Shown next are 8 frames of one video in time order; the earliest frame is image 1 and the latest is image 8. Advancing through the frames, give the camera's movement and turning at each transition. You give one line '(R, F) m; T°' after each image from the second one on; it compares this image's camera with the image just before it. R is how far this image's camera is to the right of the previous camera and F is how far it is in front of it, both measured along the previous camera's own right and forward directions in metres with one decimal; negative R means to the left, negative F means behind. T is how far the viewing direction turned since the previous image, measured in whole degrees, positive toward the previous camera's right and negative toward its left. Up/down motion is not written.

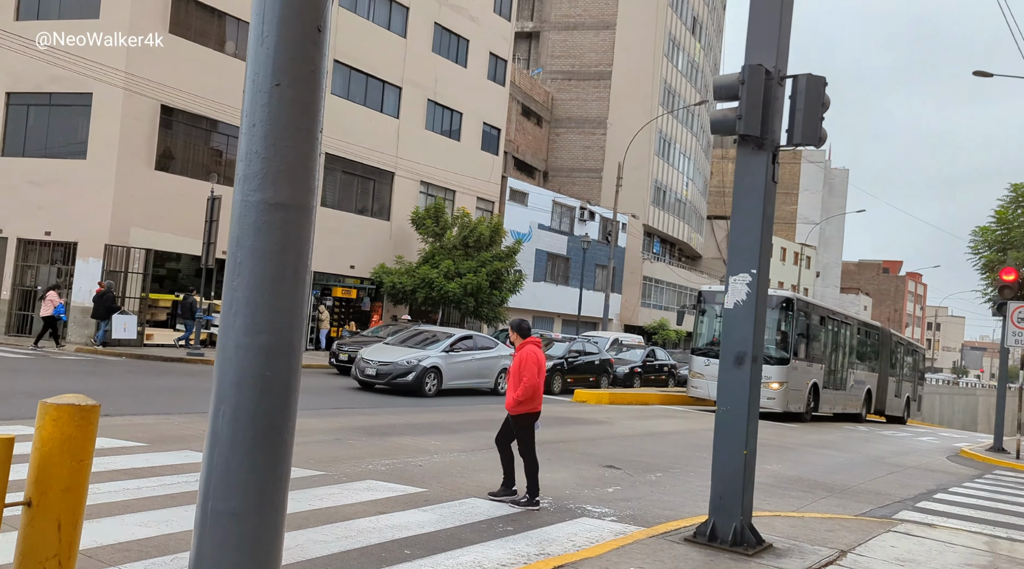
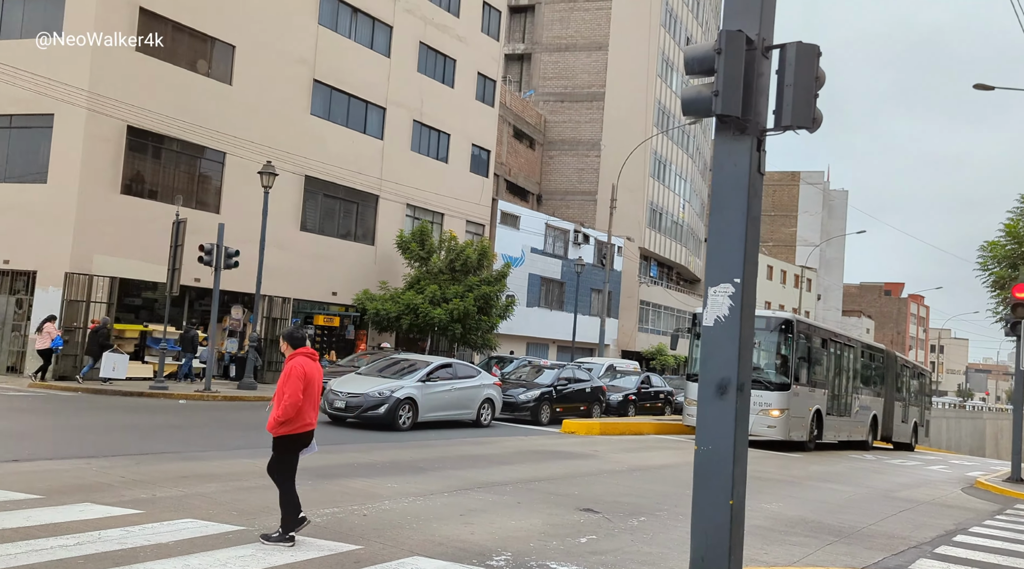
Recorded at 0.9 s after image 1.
(+0.3, +1.0) m; 0°
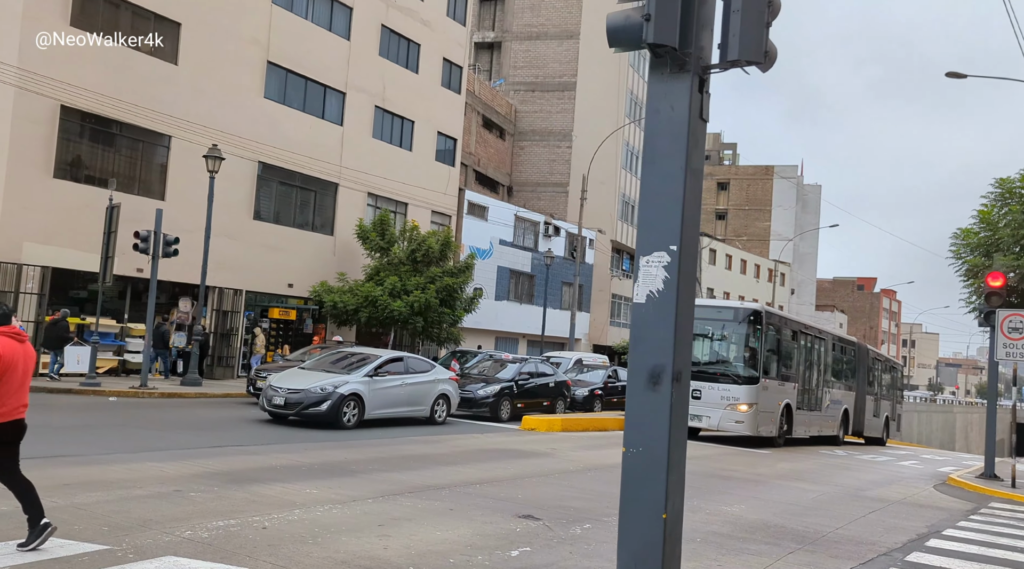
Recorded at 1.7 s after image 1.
(+0.3, +0.8) m; +1°
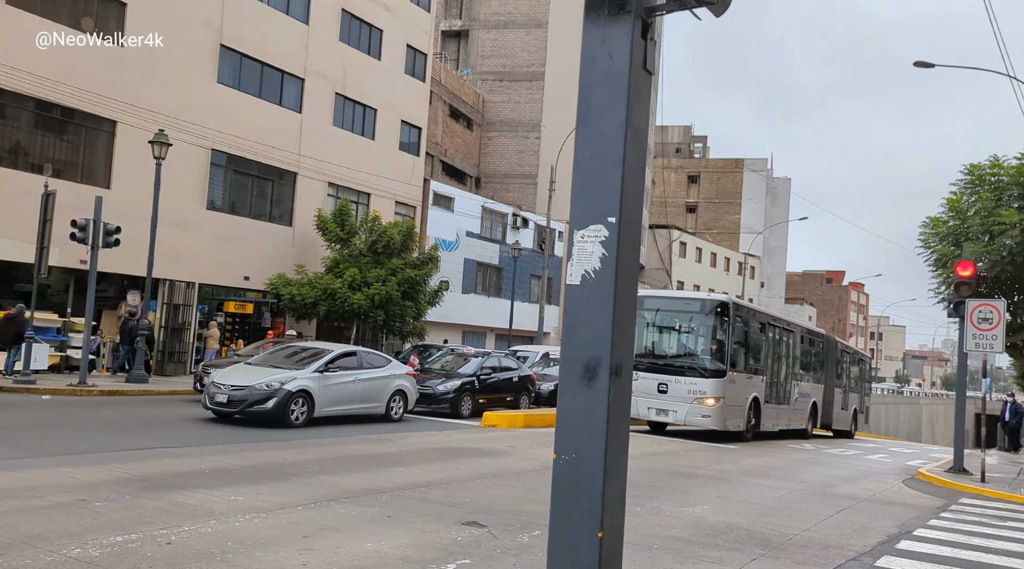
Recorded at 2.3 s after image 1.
(+0.2, +0.6) m; +2°
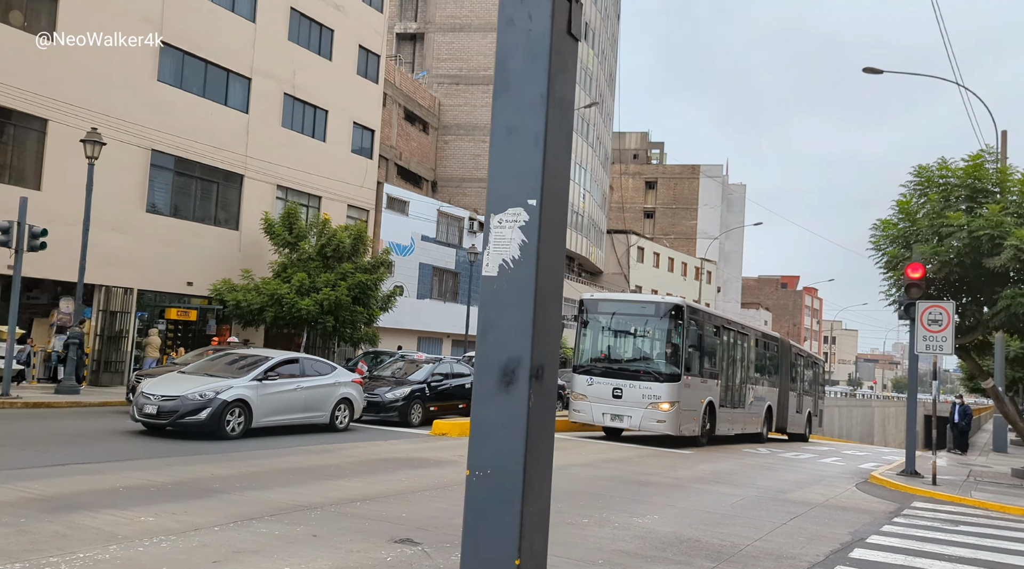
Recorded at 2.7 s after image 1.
(+0.2, +0.4) m; +2°
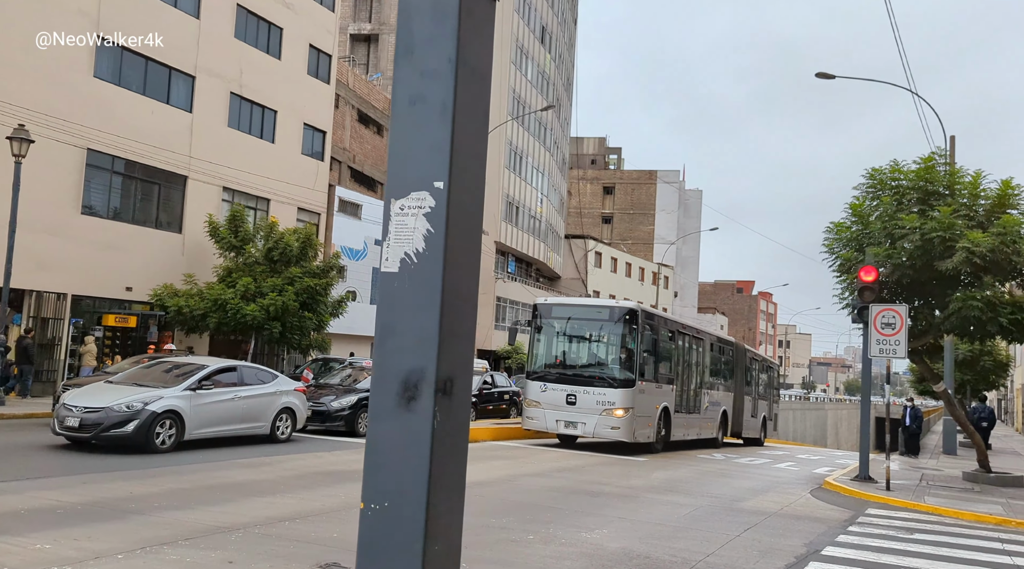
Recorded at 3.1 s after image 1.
(+0.1, +0.4) m; +2°
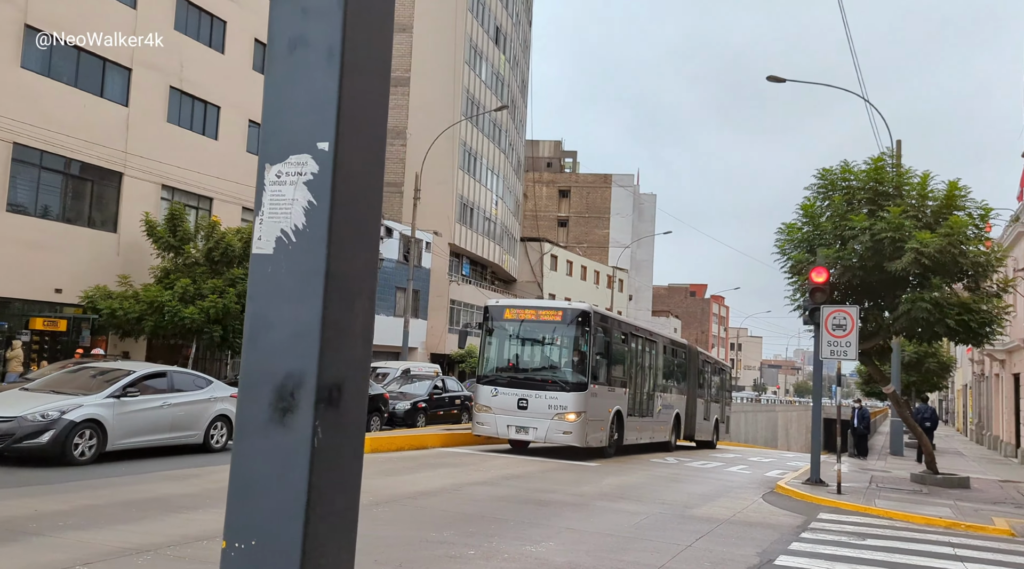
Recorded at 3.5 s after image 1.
(+0.1, +0.5) m; +3°
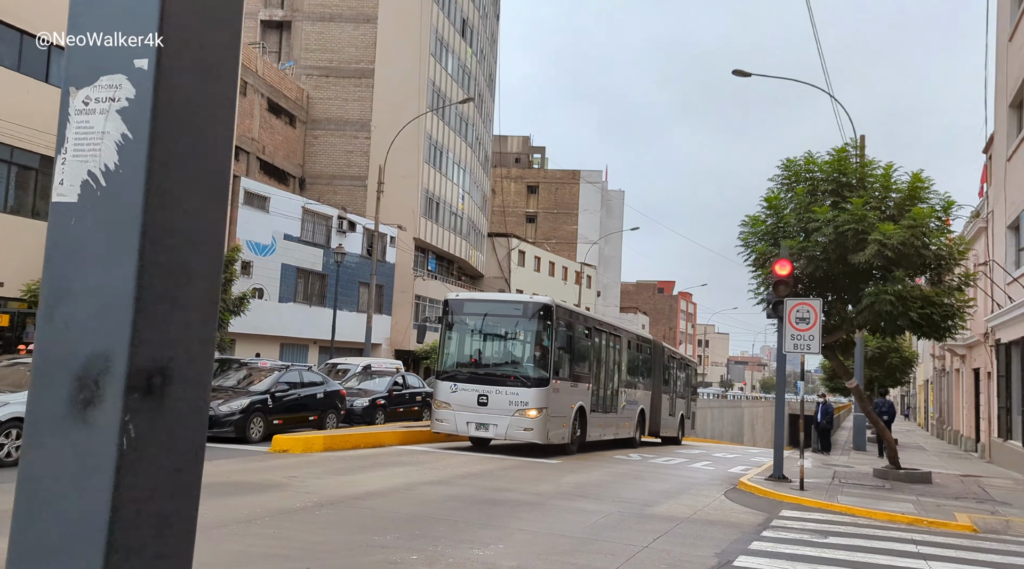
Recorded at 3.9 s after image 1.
(+0.2, +0.4) m; +2°
